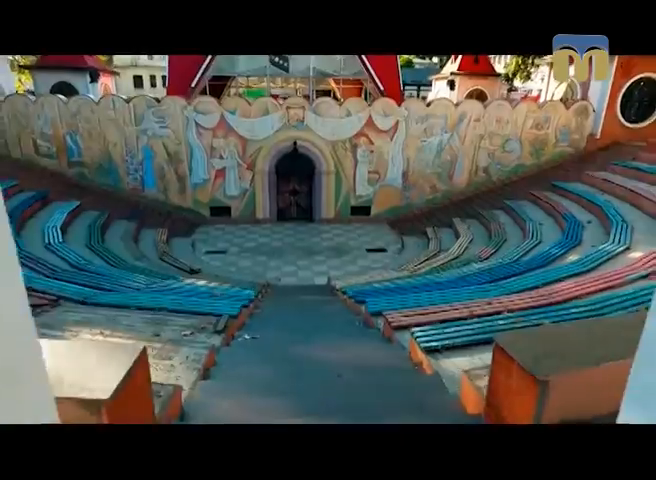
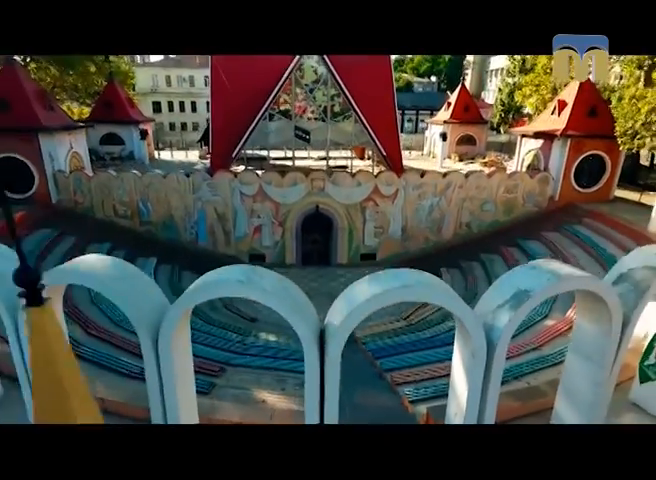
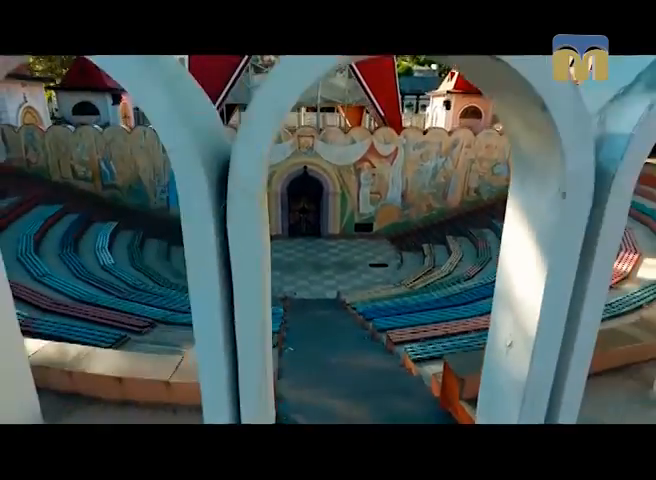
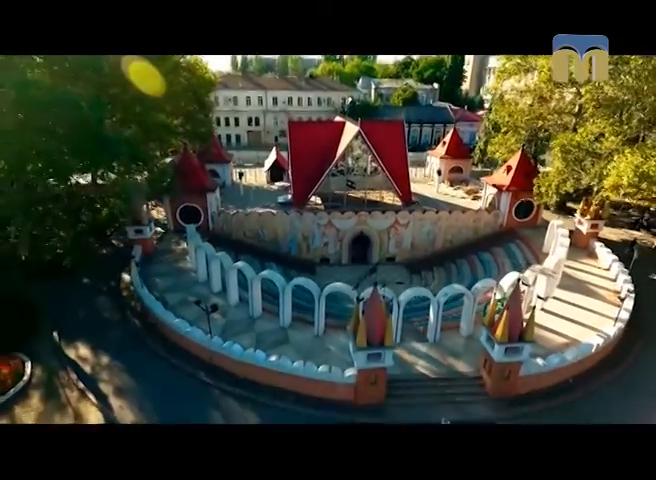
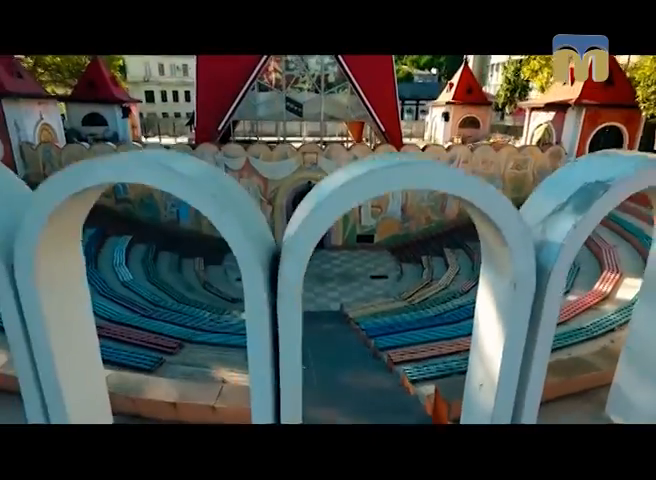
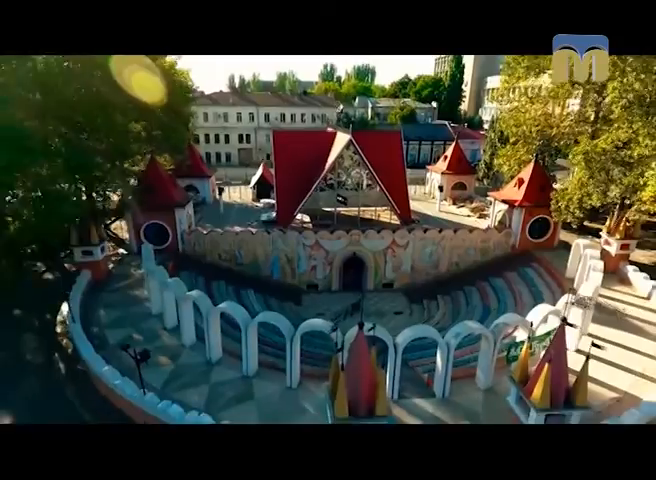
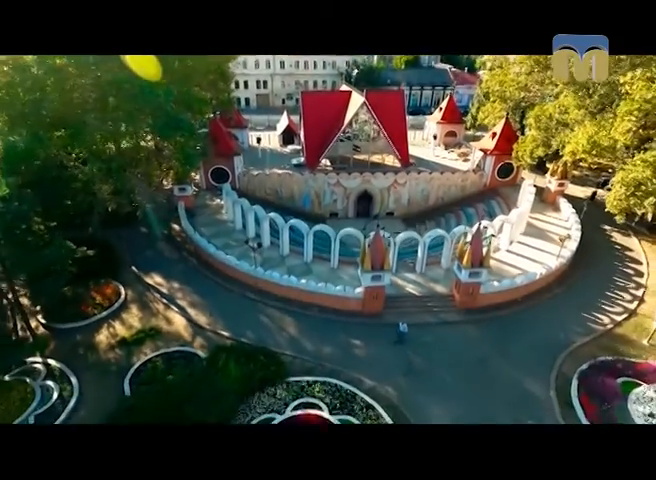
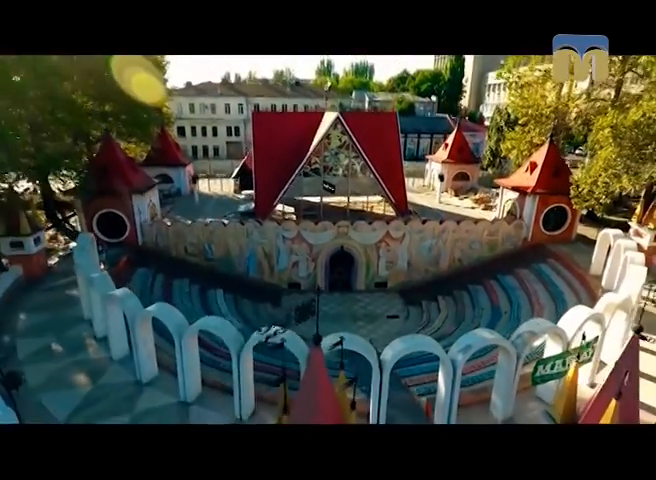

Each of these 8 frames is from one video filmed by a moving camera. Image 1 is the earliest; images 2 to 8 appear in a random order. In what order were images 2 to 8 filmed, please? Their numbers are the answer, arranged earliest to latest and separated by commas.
3, 5, 2, 8, 6, 4, 7
